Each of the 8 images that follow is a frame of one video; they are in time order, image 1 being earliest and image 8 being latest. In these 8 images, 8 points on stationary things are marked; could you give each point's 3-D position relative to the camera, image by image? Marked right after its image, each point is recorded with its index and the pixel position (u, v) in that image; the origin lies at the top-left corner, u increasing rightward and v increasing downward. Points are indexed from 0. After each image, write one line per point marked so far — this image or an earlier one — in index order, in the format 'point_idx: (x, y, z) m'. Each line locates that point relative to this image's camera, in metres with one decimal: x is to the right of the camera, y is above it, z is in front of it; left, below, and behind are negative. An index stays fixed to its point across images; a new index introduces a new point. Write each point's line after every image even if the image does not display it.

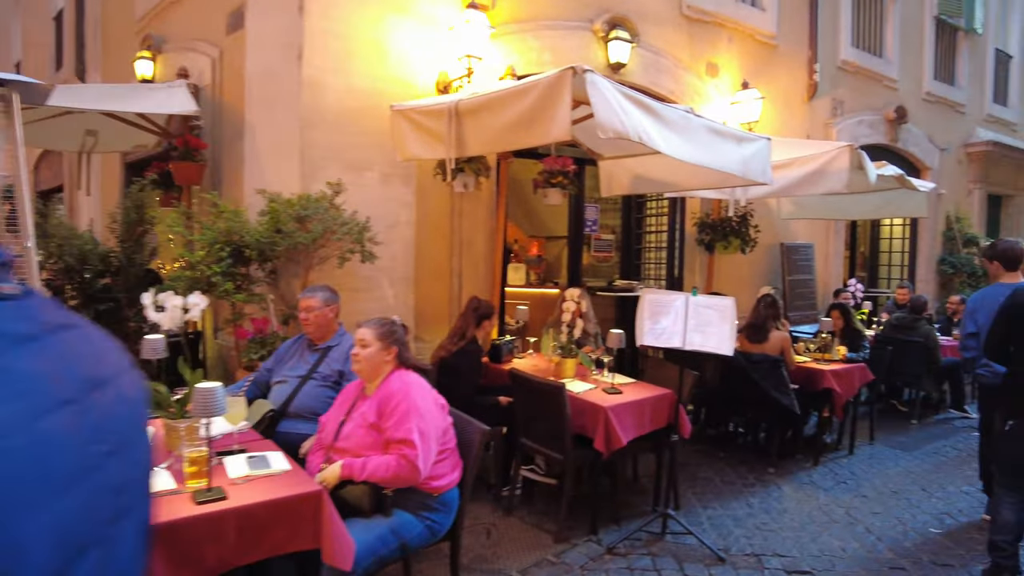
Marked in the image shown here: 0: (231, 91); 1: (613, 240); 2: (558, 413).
0: (-2.2, +1.6, +5.2) m
1: (+1.1, +0.5, +7.2) m
2: (+0.3, -0.7, +3.7) m
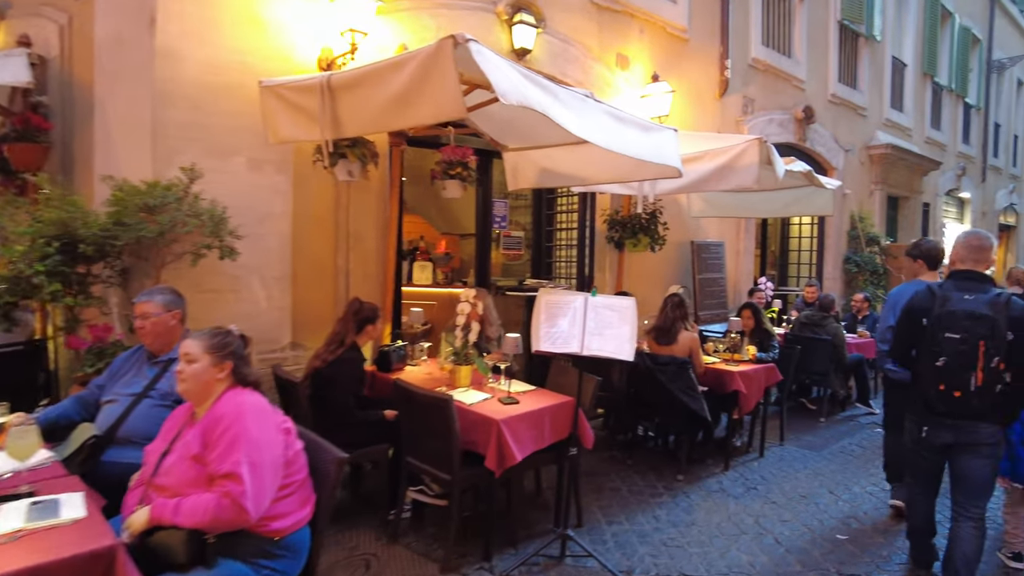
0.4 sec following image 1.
0: (-3.0, +1.6, +4.6) m
1: (+0.1, +0.5, +6.8) m
2: (-0.3, -0.7, +3.3) m
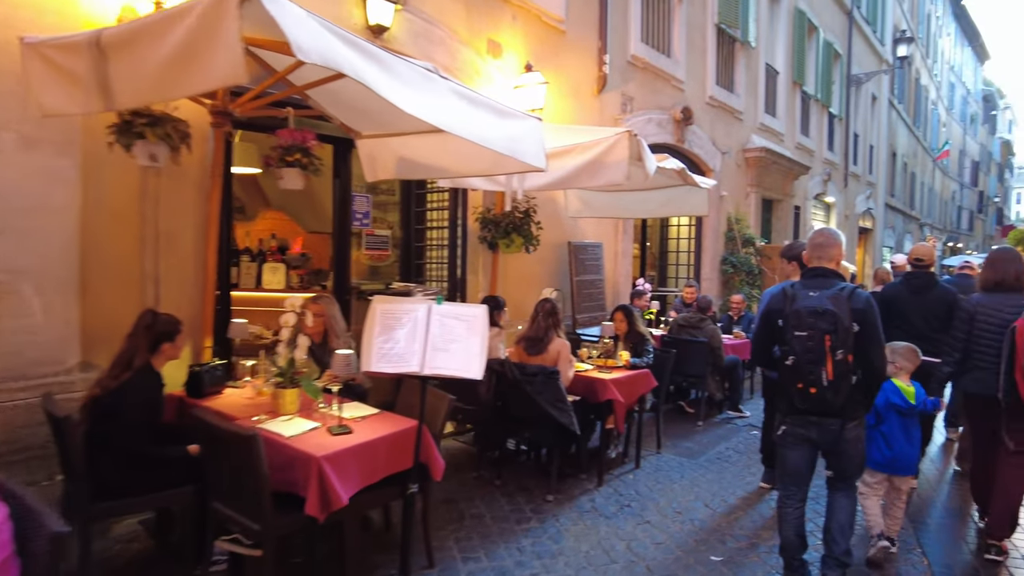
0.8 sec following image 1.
0: (-3.9, +1.5, +3.5) m
1: (-1.2, +0.5, +6.3) m
2: (-1.1, -0.7, +2.7) m
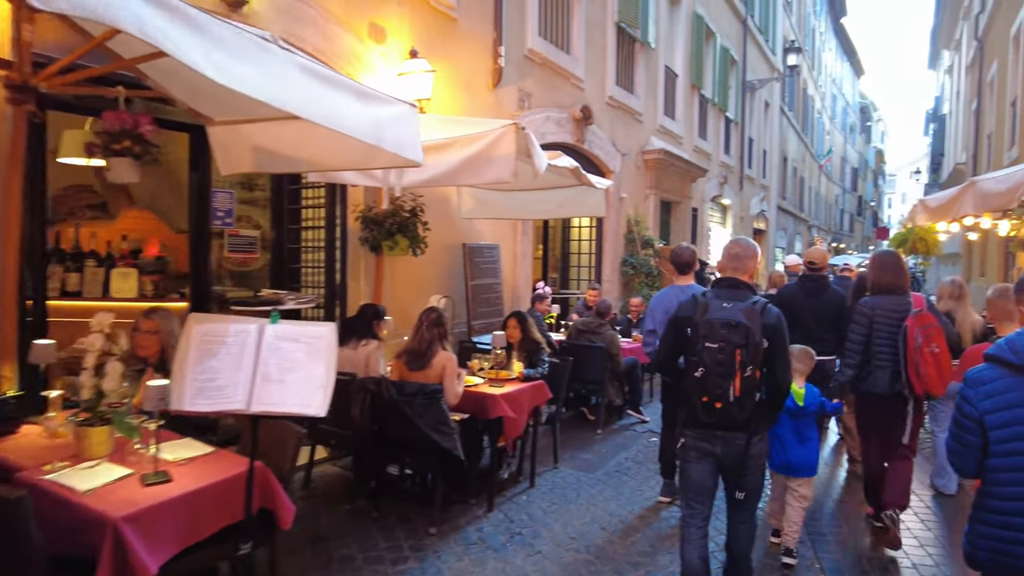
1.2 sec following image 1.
0: (-4.5, +1.4, +2.5) m
1: (-2.1, +0.4, +5.6) m
2: (-1.6, -0.8, +2.1) m
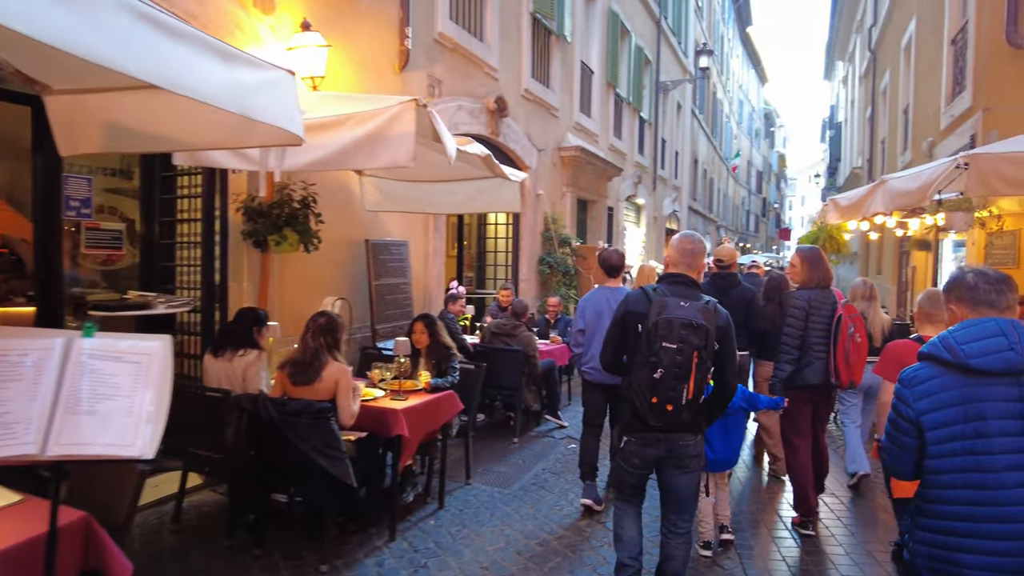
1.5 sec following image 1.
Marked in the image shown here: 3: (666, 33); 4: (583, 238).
0: (-4.8, +1.4, +1.5) m
1: (-2.8, +0.4, +4.8) m
2: (-1.8, -0.8, +1.4) m
3: (+4.3, +7.1, +18.5) m
4: (+1.4, +1.0, +12.7) m
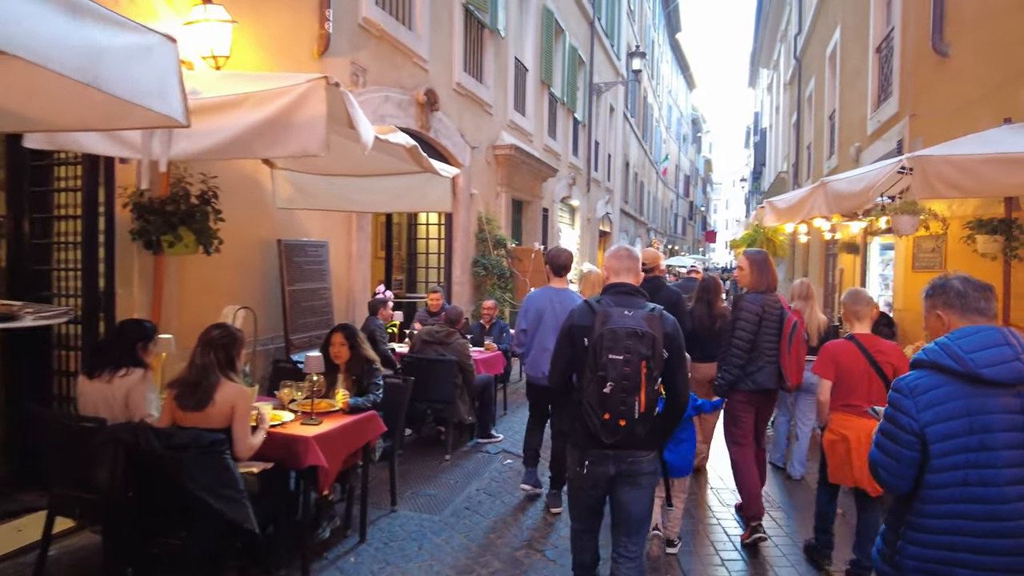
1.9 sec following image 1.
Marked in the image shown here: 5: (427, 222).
0: (-4.9, +1.3, +0.6) m
1: (-3.3, +0.4, +4.1) m
2: (-2.0, -0.9, +0.8) m
3: (+2.4, +7.1, +18.5) m
4: (+0.1, +0.9, +12.3) m
5: (-1.2, +0.9, +9.5) m
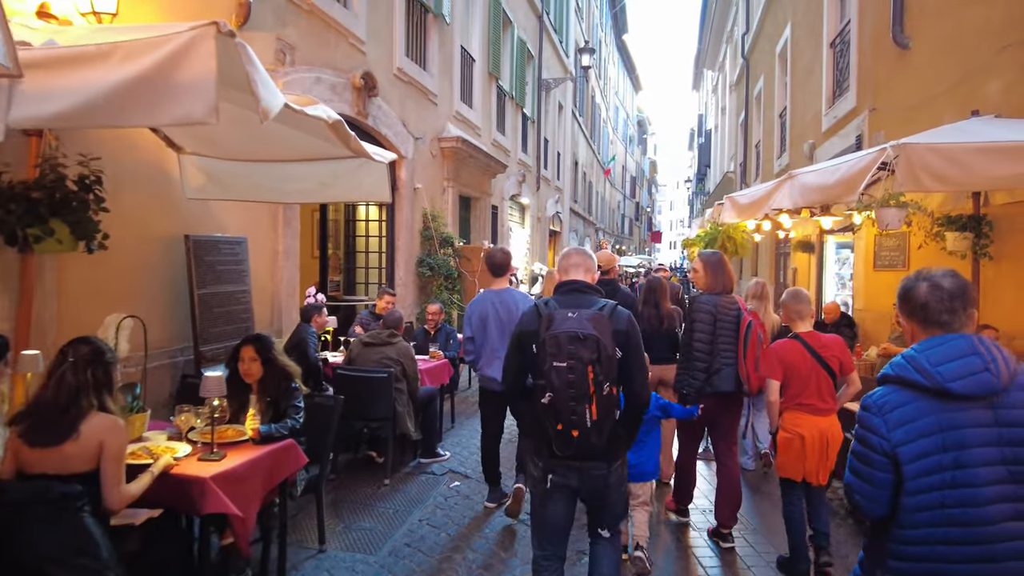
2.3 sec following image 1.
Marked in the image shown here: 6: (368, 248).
0: (-4.9, +1.3, -0.4) m
1: (-3.6, +0.3, +3.3) m
2: (-2.0, -0.9, +0.1) m
3: (+1.0, +7.1, +18.0) m
4: (-0.8, +0.9, +11.7) m
5: (-1.9, +0.9, +8.8) m
6: (-1.9, +0.5, +8.8) m
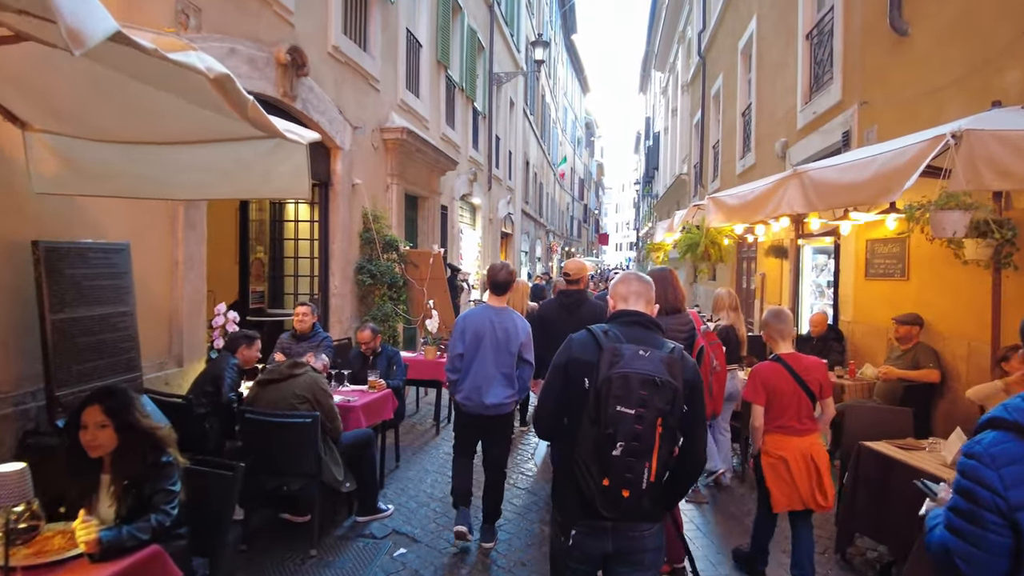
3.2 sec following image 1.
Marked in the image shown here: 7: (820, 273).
0: (-4.7, +1.2, -1.7) m
1: (-3.7, +0.2, +2.0) m
2: (-1.8, -1.0, -1.0) m
3: (-0.3, +6.9, +17.1) m
4: (-1.6, +0.8, +10.7) m
5: (-2.5, +0.8, +7.6) m
6: (-2.5, +0.4, +7.6) m
7: (+4.0, +0.2, +8.6) m
